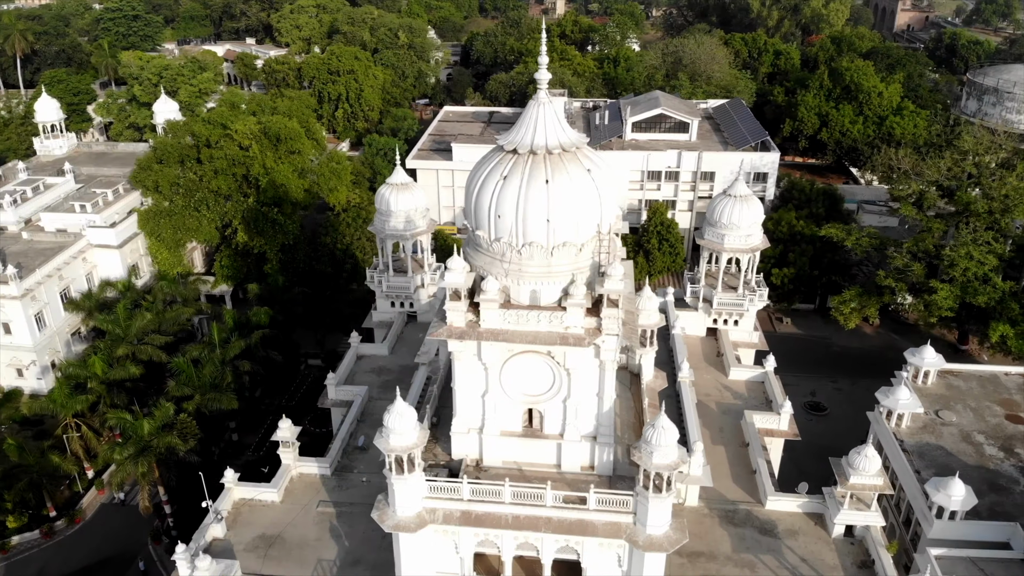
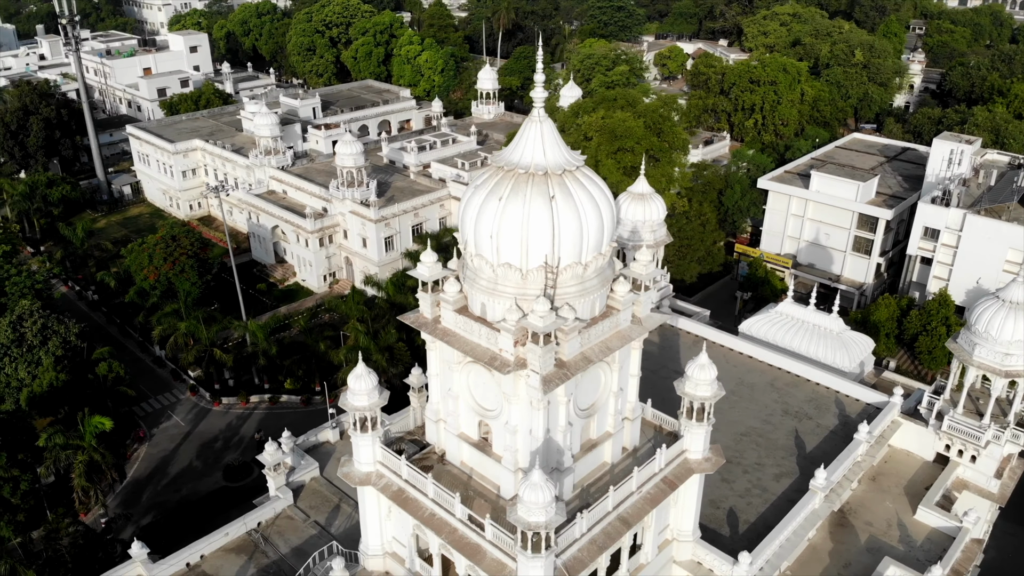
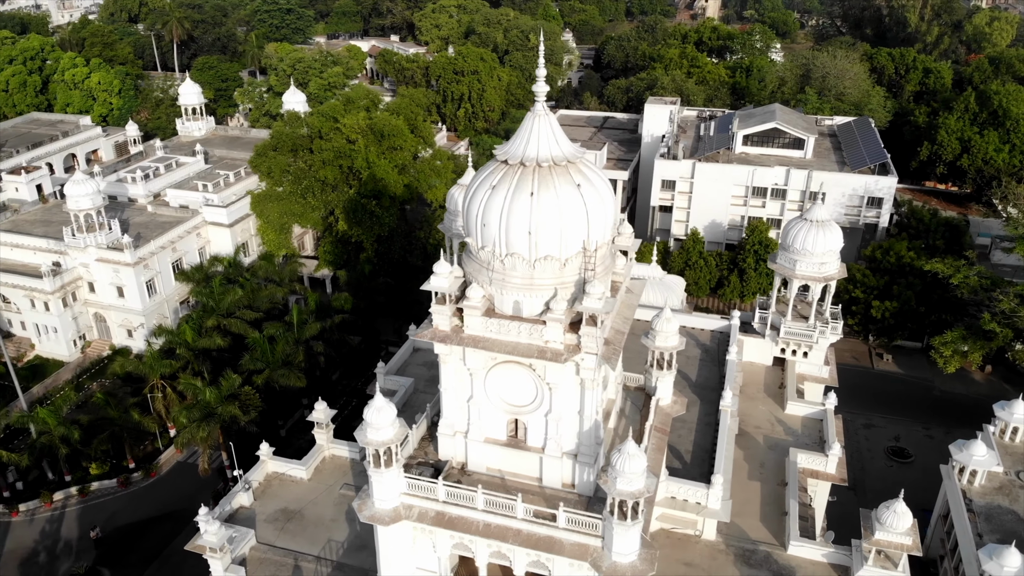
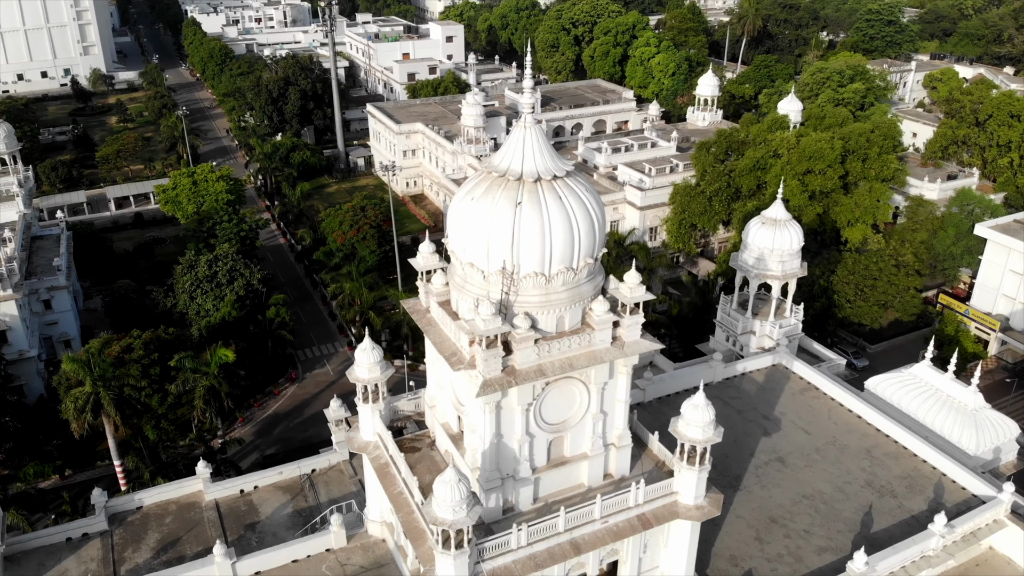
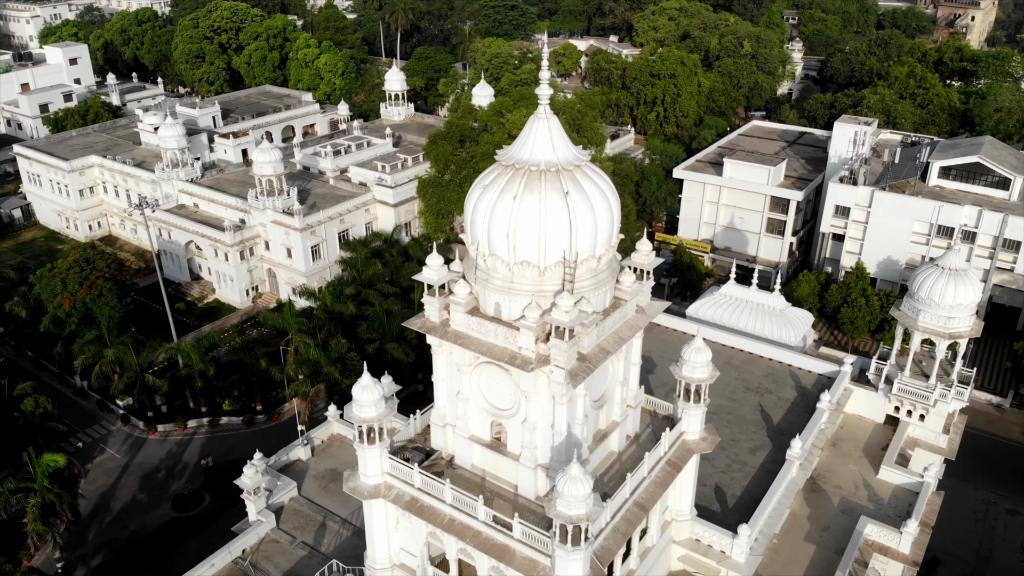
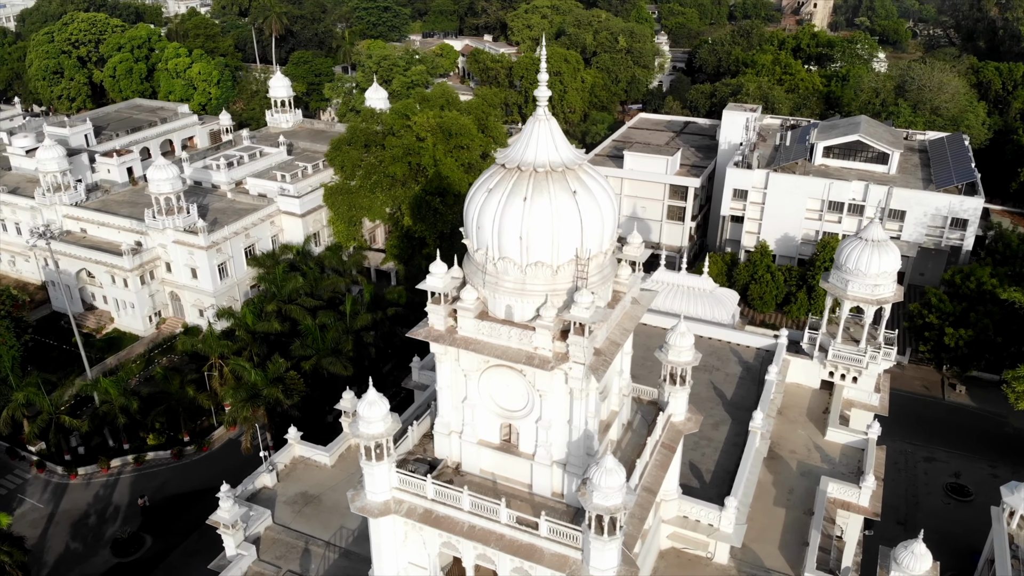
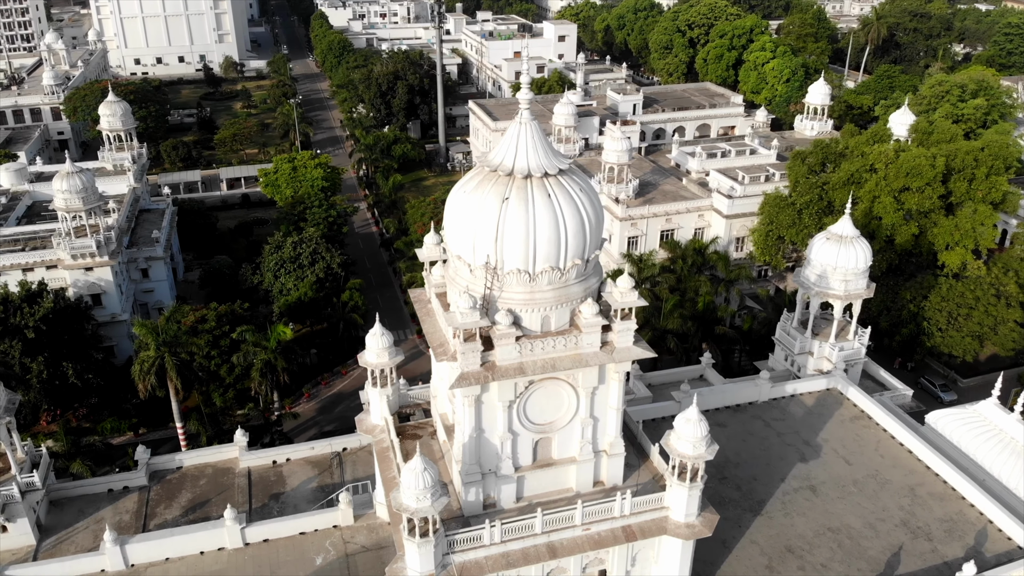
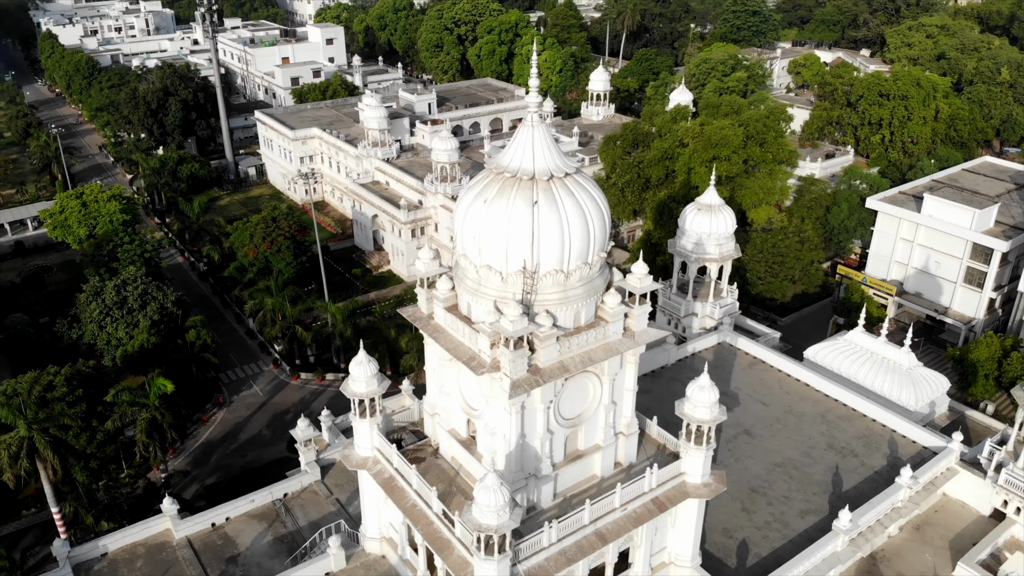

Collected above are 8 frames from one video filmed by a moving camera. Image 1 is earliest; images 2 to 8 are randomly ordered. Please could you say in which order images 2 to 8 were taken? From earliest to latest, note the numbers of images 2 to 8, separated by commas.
3, 6, 5, 2, 8, 4, 7
